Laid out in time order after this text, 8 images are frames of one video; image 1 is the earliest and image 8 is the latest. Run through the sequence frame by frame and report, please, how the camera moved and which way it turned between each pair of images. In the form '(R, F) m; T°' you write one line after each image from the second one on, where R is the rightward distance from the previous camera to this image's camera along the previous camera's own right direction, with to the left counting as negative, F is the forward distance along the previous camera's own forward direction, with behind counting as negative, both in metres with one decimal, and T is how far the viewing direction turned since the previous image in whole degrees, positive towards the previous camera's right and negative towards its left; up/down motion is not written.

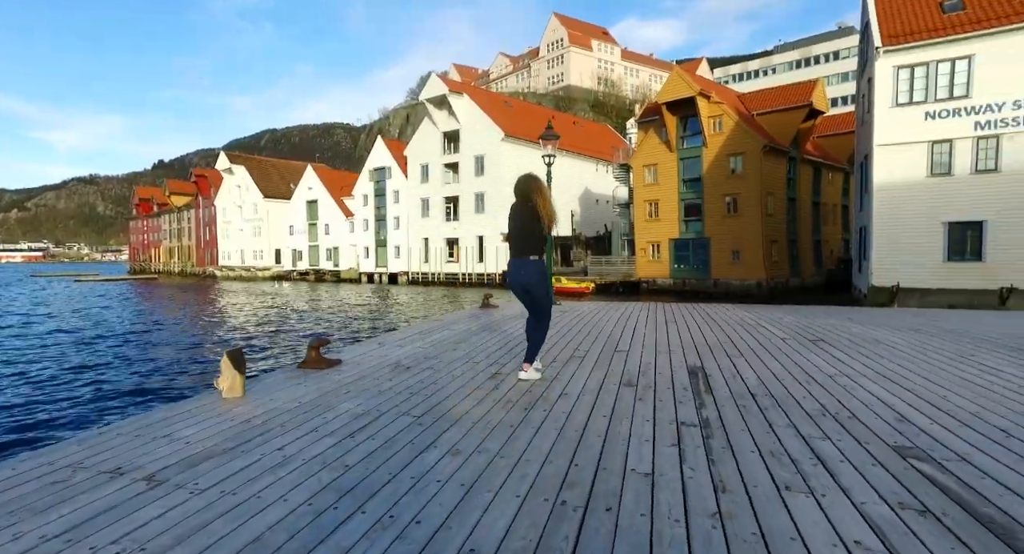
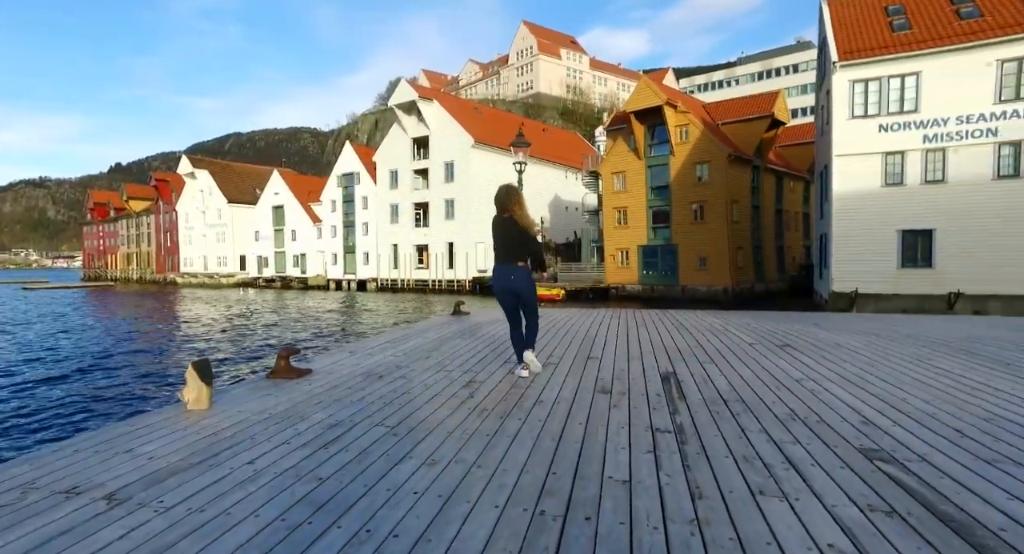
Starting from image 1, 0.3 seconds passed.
(0.0, 0.0) m; +3°
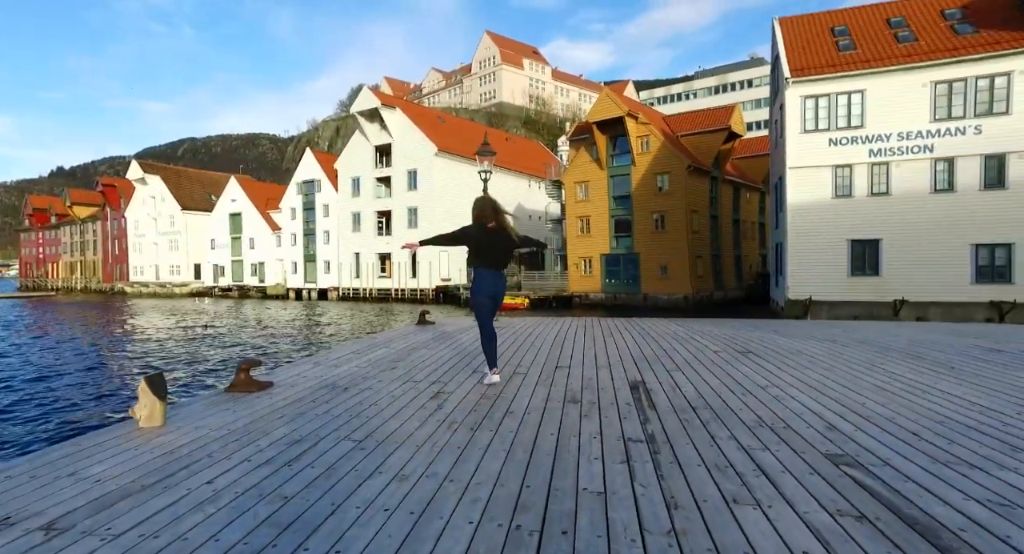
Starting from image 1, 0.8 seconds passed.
(0.0, 0.0) m; +4°
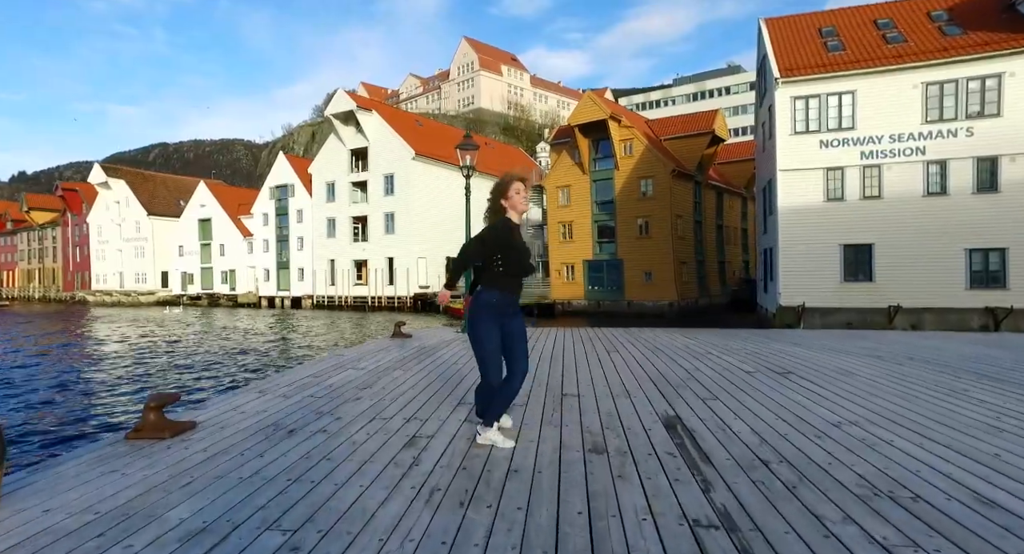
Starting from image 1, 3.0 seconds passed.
(-0.1, +1.0) m; +2°
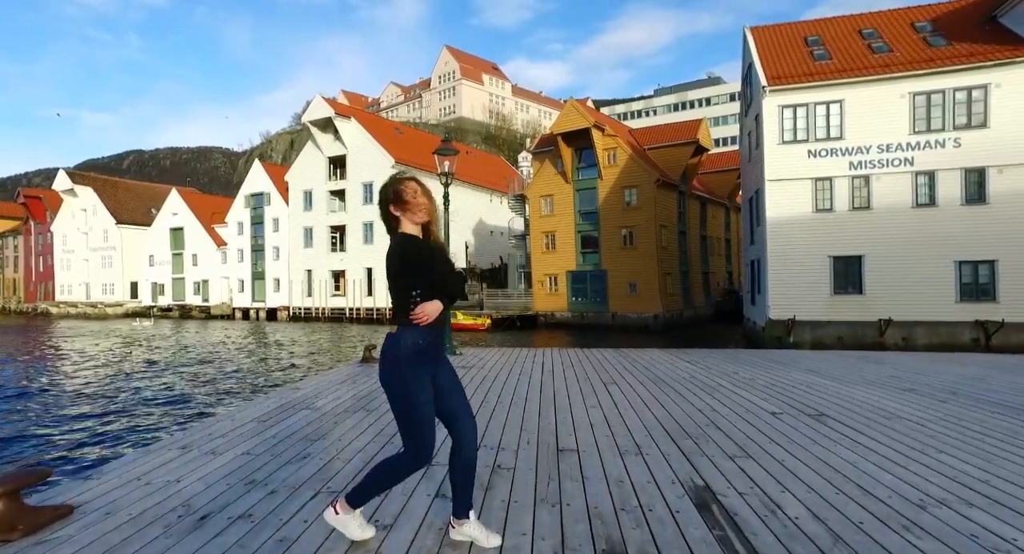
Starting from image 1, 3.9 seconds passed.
(0.0, +0.8) m; +2°
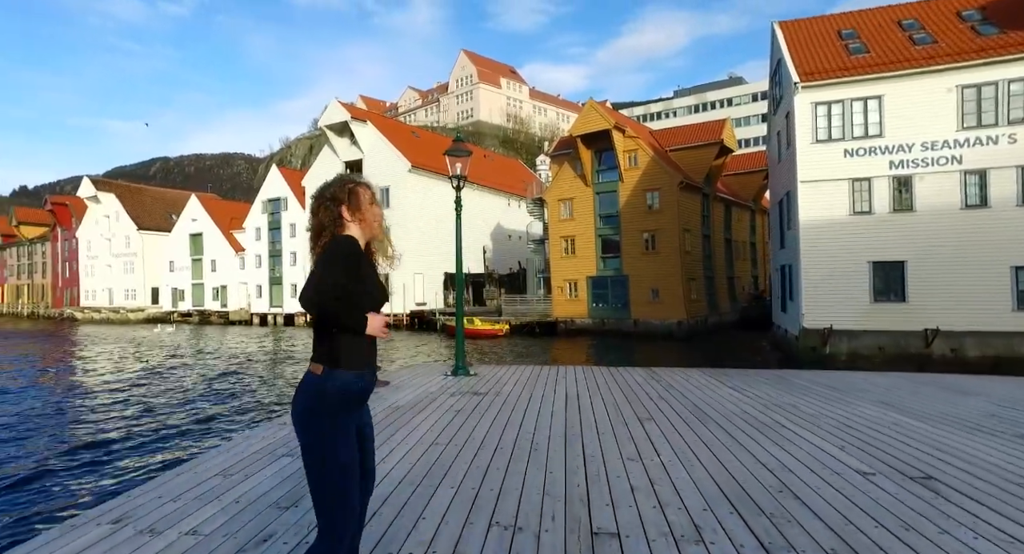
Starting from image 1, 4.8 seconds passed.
(0.0, +0.8) m; -2°
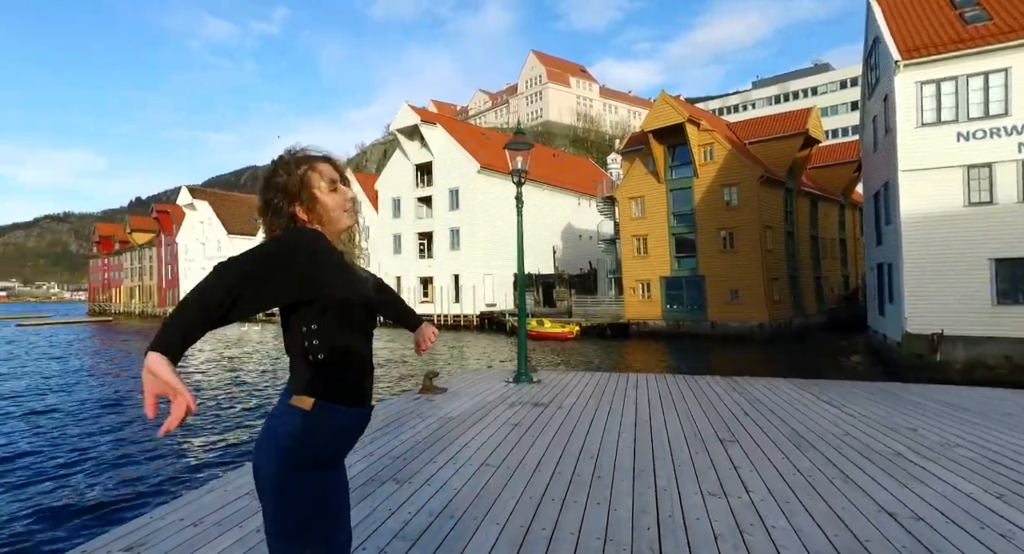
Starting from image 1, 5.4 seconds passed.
(+0.1, +0.5) m; -8°
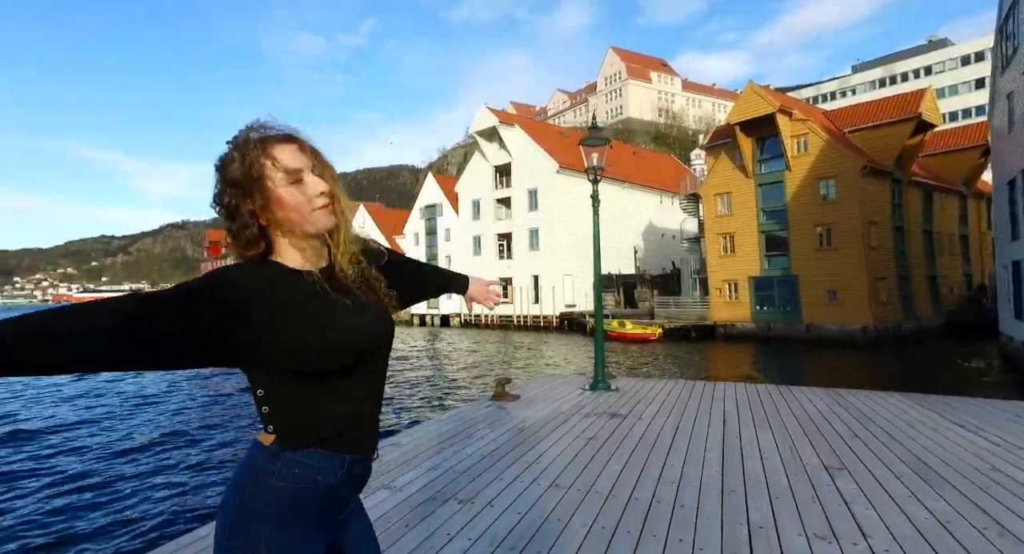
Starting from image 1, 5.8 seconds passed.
(0.0, +0.2) m; -9°
